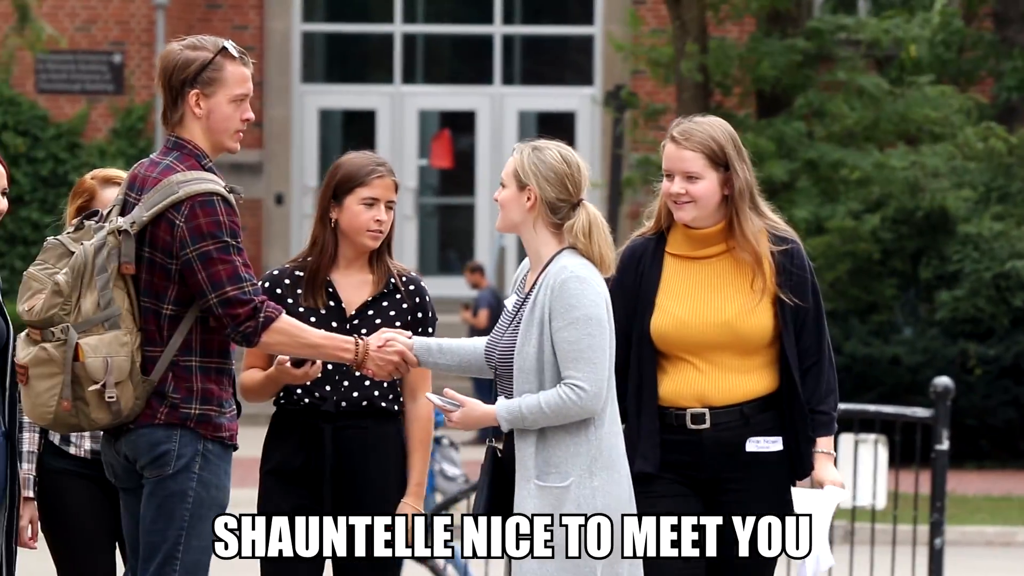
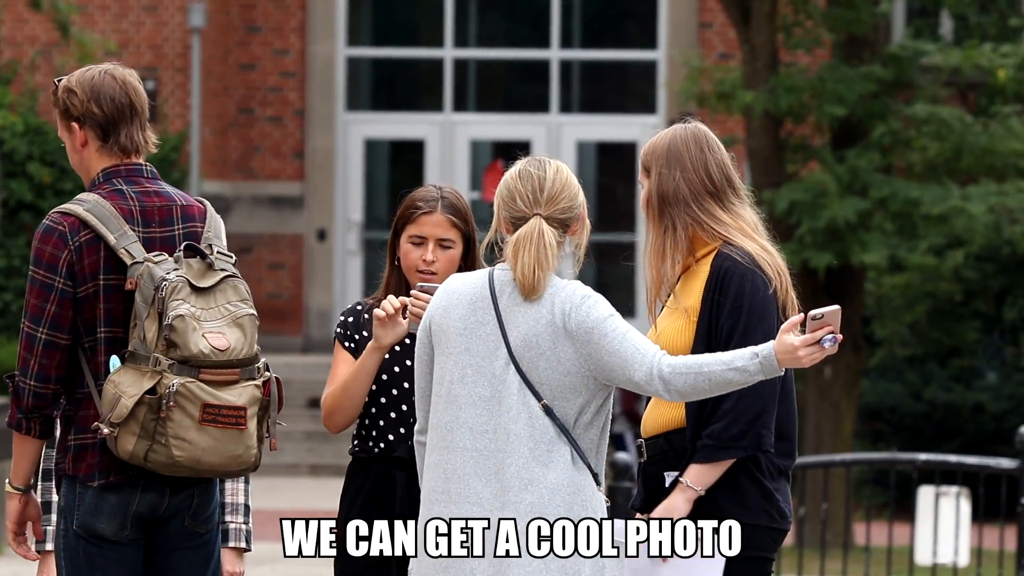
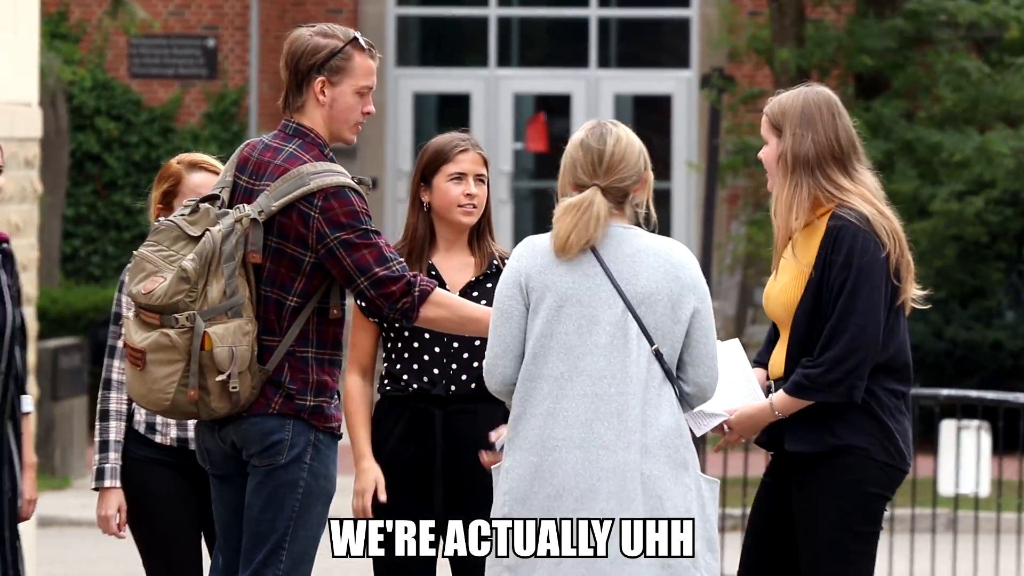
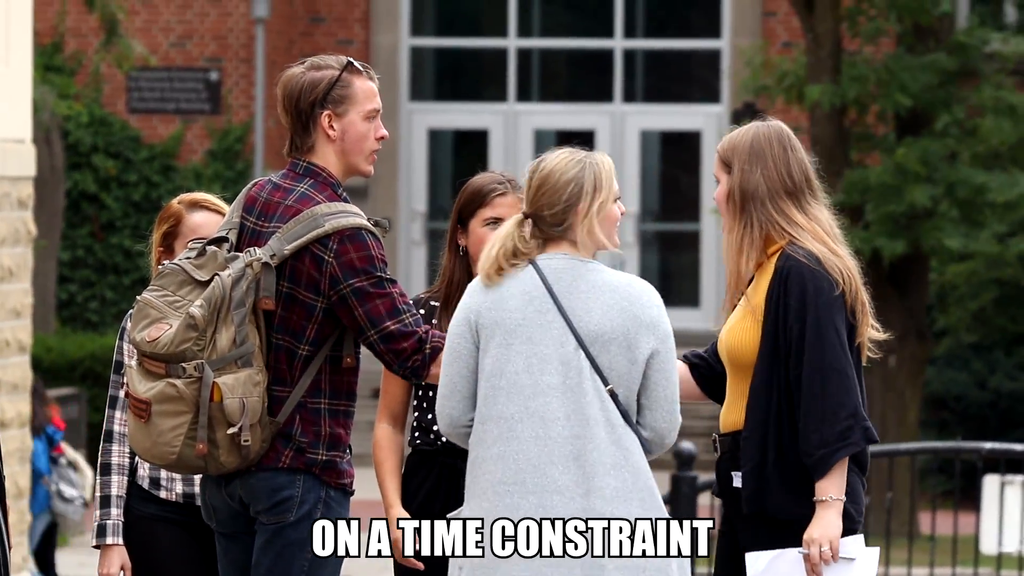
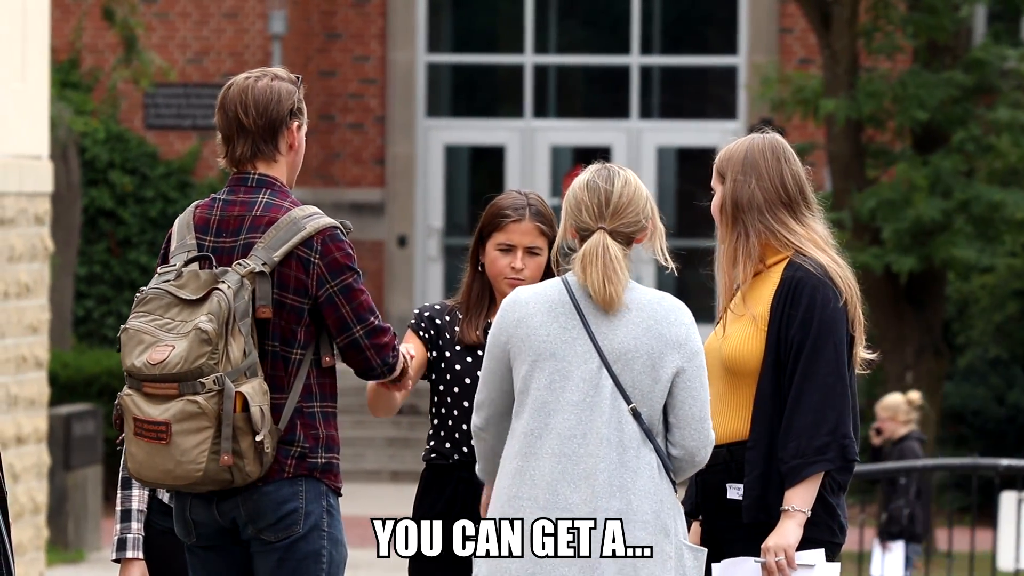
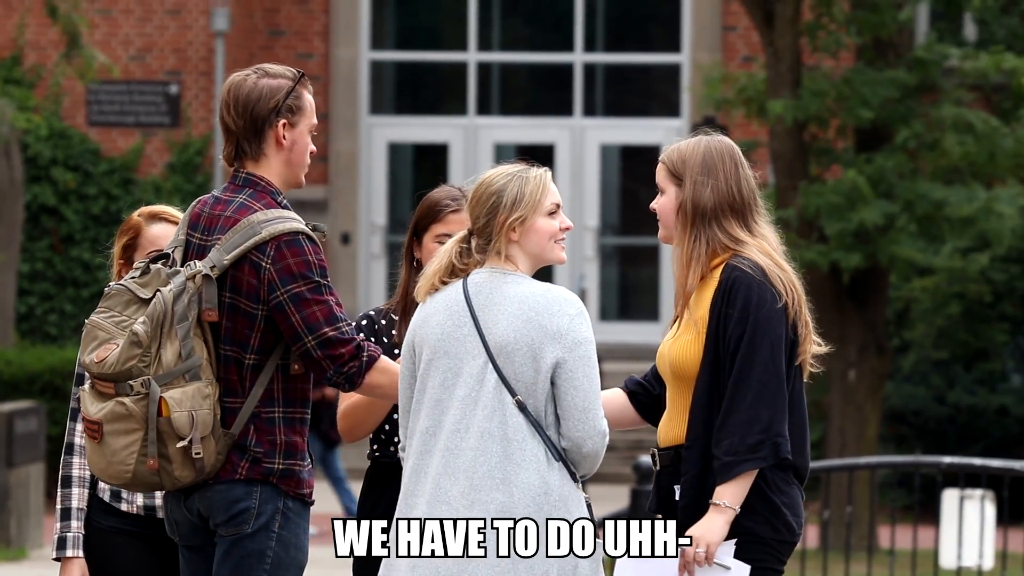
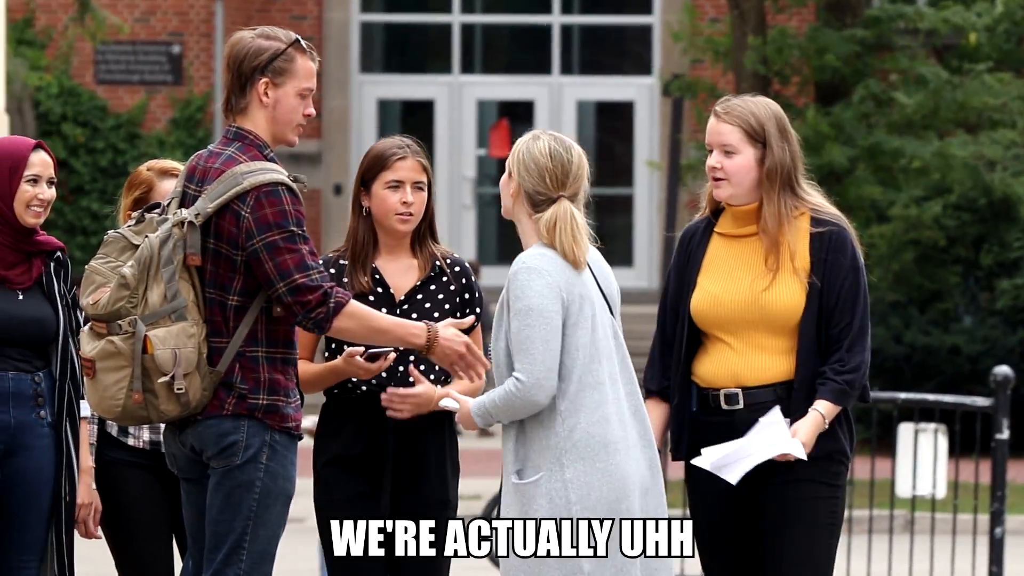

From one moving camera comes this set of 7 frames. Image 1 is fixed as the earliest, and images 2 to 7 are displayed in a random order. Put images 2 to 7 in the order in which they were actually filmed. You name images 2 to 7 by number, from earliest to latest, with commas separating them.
7, 3, 4, 6, 5, 2
